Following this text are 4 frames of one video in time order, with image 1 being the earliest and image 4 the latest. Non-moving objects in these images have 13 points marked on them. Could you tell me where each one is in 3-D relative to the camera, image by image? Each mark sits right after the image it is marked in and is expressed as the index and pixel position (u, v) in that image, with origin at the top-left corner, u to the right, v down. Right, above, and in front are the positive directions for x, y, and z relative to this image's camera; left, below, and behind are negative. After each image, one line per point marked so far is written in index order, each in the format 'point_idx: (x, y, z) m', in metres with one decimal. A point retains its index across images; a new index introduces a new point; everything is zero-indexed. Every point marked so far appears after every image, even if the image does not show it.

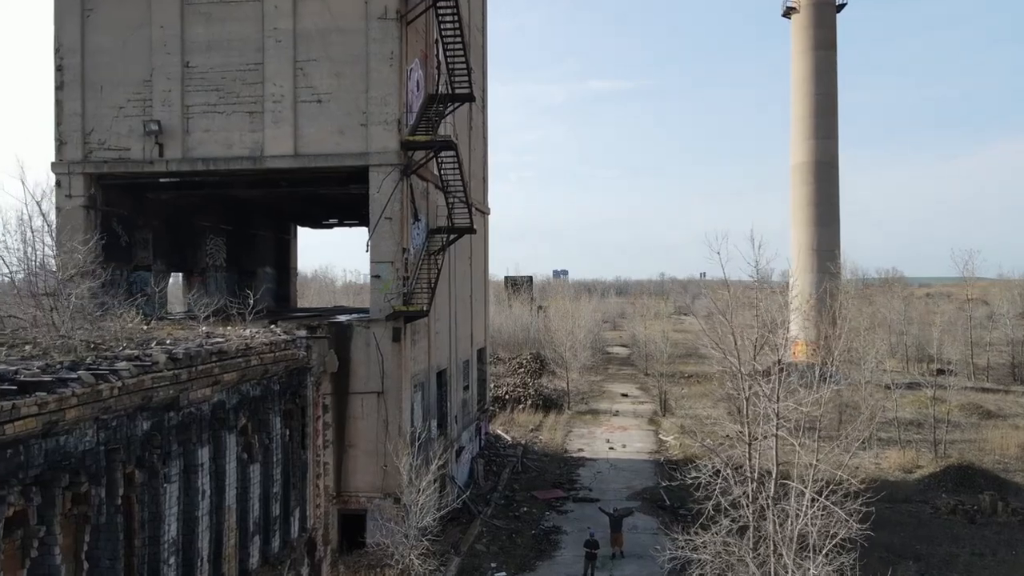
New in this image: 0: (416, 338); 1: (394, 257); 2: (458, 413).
0: (-2.1, -1.1, +15.2) m
1: (-2.4, +0.6, +14.1) m
2: (-1.5, -3.5, +19.3) m
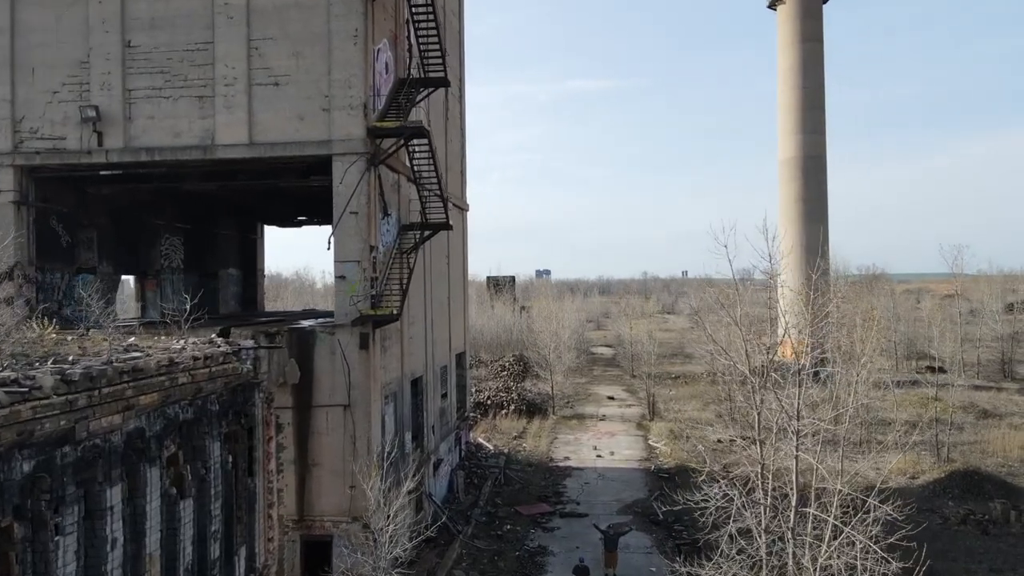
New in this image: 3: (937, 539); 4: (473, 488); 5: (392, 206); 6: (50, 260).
0: (-2.5, -1.1, +13.9) m
1: (-2.8, +0.6, +12.8) m
2: (-2.0, -3.5, +17.9) m
3: (+9.1, -5.4, +15.0) m
4: (-1.1, -5.5, +19.1) m
5: (-2.5, +1.7, +14.4) m
6: (-9.4, +0.6, +14.1) m
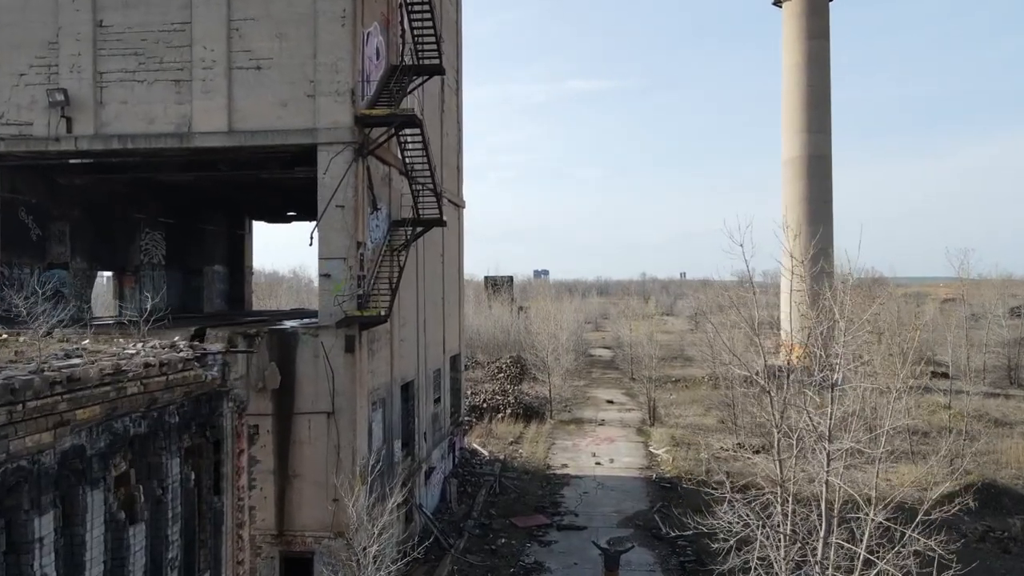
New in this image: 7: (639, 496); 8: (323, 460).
0: (-2.6, -1.1, +13.0) m
1: (-2.8, +0.6, +11.9) m
2: (-2.1, -3.5, +17.1) m
3: (+9.0, -5.5, +14.1) m
4: (-1.2, -5.5, +18.2) m
5: (-2.5, +1.7, +13.6) m
6: (-9.5, +0.6, +13.3) m
7: (+3.4, -5.6, +18.5) m
8: (-3.2, -2.9, +11.8) m
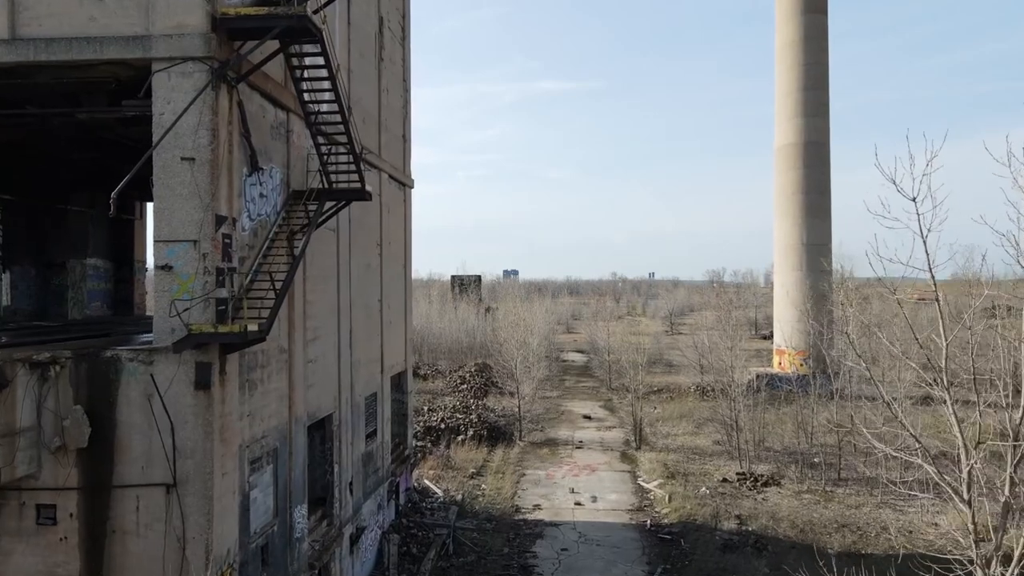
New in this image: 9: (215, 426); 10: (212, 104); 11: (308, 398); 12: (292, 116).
0: (-3.2, -1.1, +8.7) m
1: (-3.4, +0.6, +7.6) m
2: (-2.9, -3.5, +12.8) m
3: (+8.3, -5.5, +10.3) m
4: (-2.0, -5.5, +14.0) m
5: (-3.2, +1.7, +9.2) m
6: (-10.1, +0.6, +8.6) m
7: (+2.5, -5.6, +14.5) m
8: (-3.8, -2.9, +7.5) m
9: (-3.2, -1.5, +7.6) m
10: (-3.2, +2.0, +7.6) m
11: (-3.1, -1.6, +10.6) m
12: (-3.1, +2.5, +10.0) m
